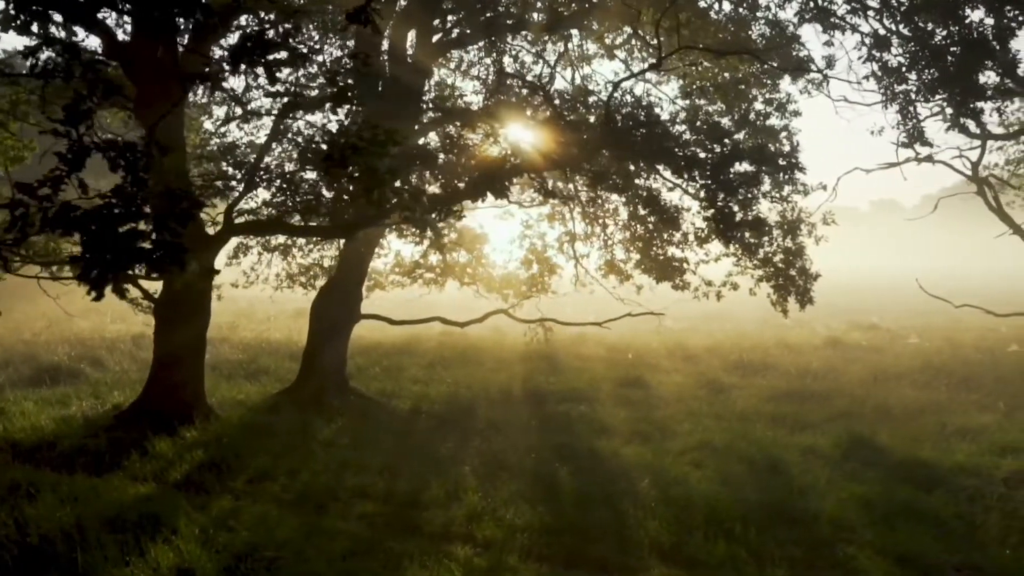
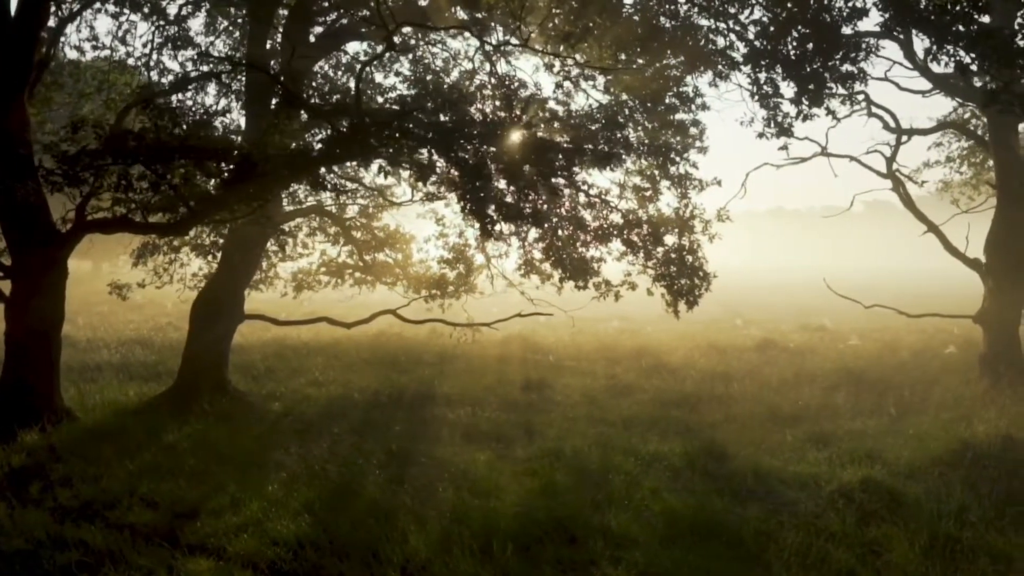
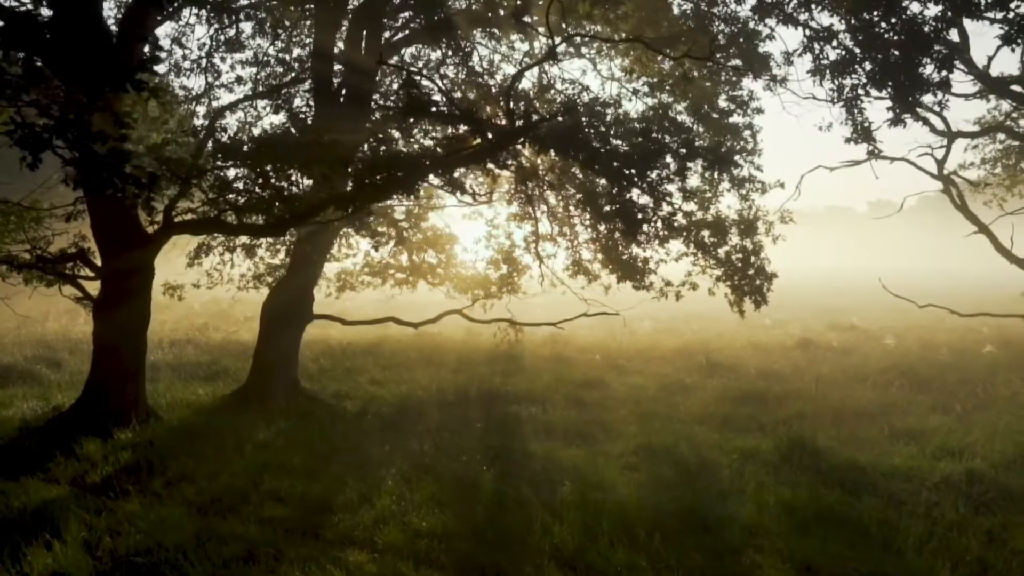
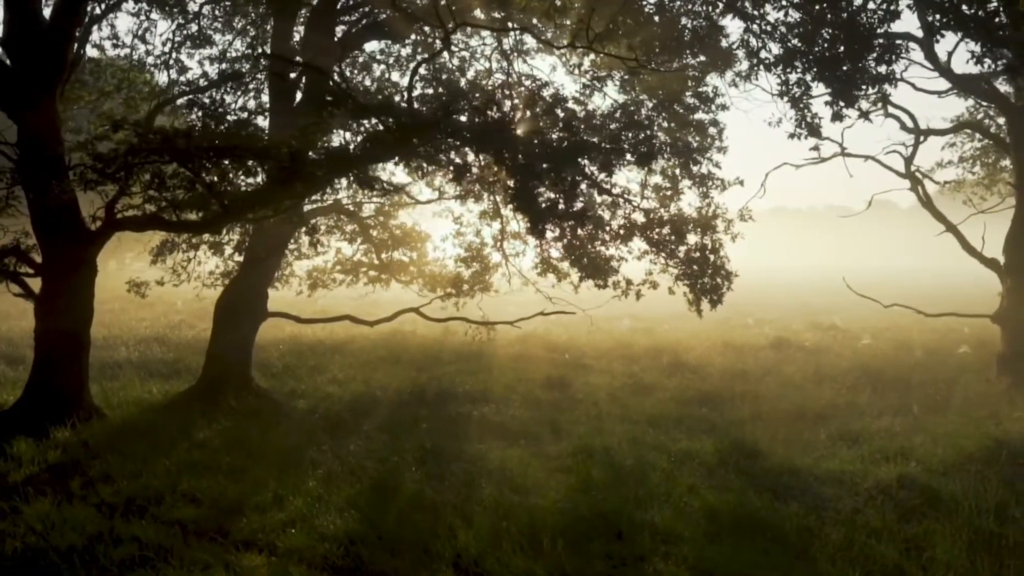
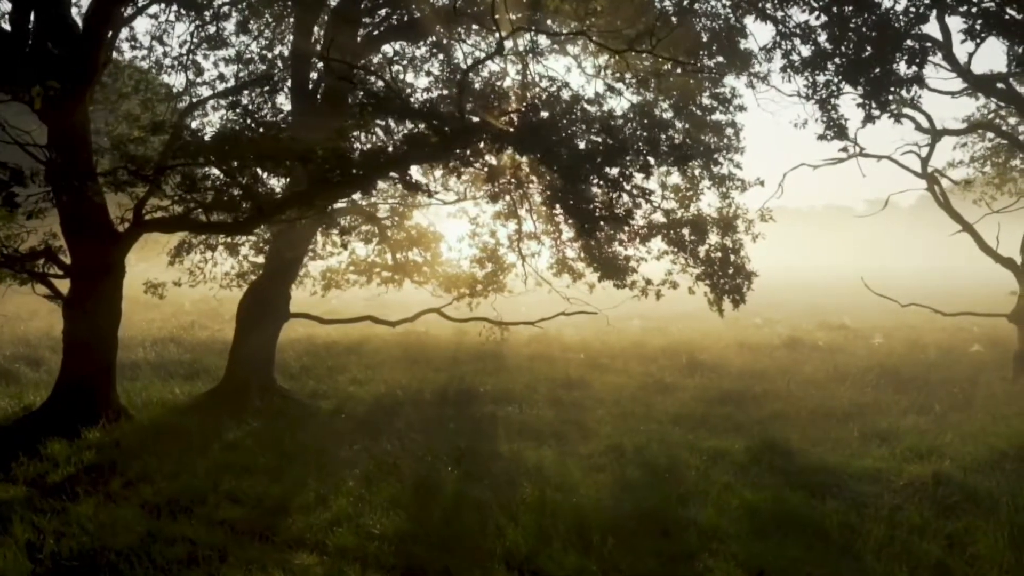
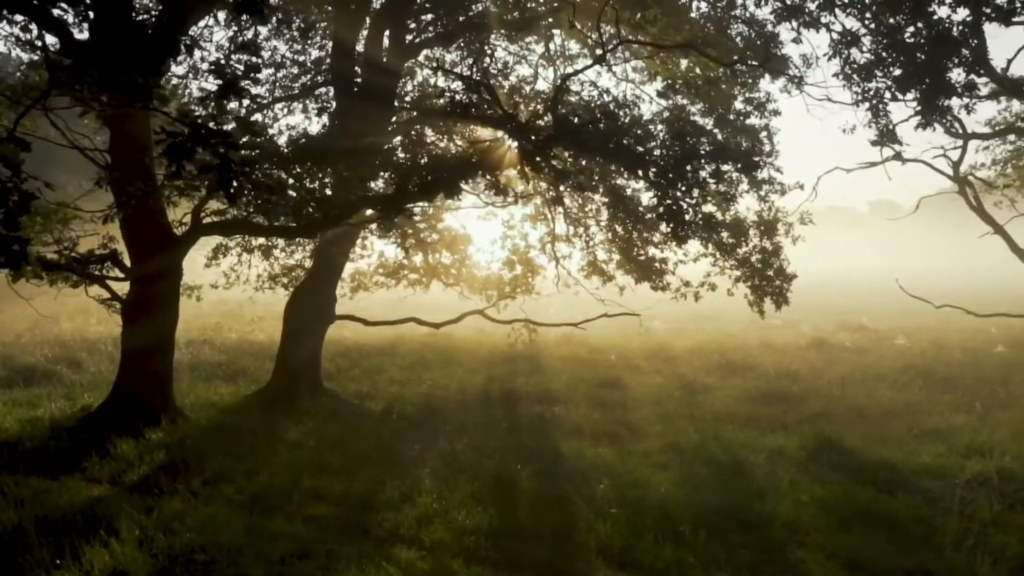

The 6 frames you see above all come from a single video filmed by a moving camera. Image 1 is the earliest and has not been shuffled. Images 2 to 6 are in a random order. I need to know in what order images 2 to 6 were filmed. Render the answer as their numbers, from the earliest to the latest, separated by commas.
6, 3, 5, 4, 2
